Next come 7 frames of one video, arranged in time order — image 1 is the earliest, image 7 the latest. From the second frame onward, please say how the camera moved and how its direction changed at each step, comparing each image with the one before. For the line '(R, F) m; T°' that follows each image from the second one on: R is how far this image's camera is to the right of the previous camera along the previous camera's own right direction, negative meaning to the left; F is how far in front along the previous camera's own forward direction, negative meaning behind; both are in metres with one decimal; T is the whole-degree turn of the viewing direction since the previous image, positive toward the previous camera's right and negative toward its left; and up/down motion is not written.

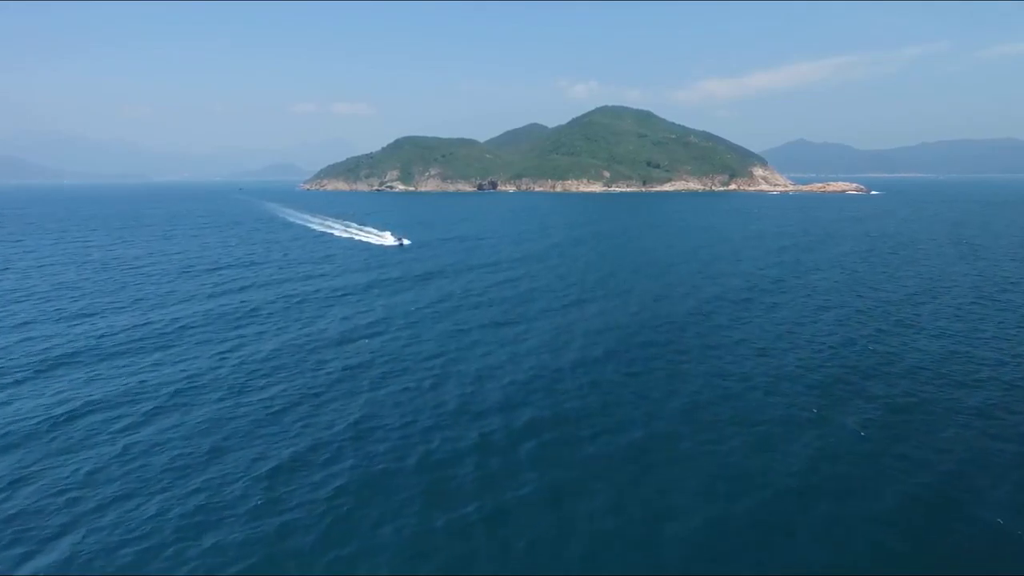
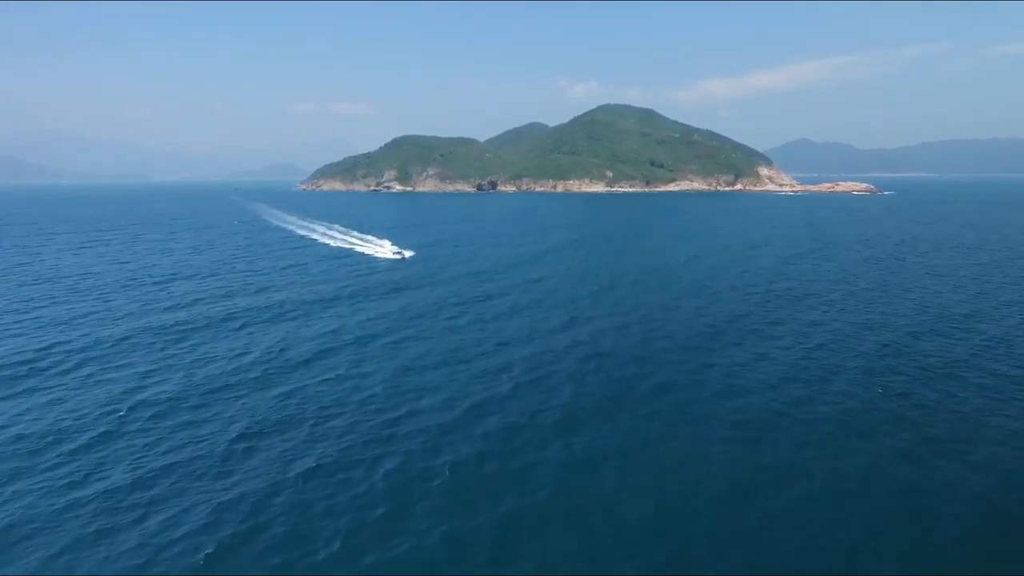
(+1.9, +13.2) m; 0°
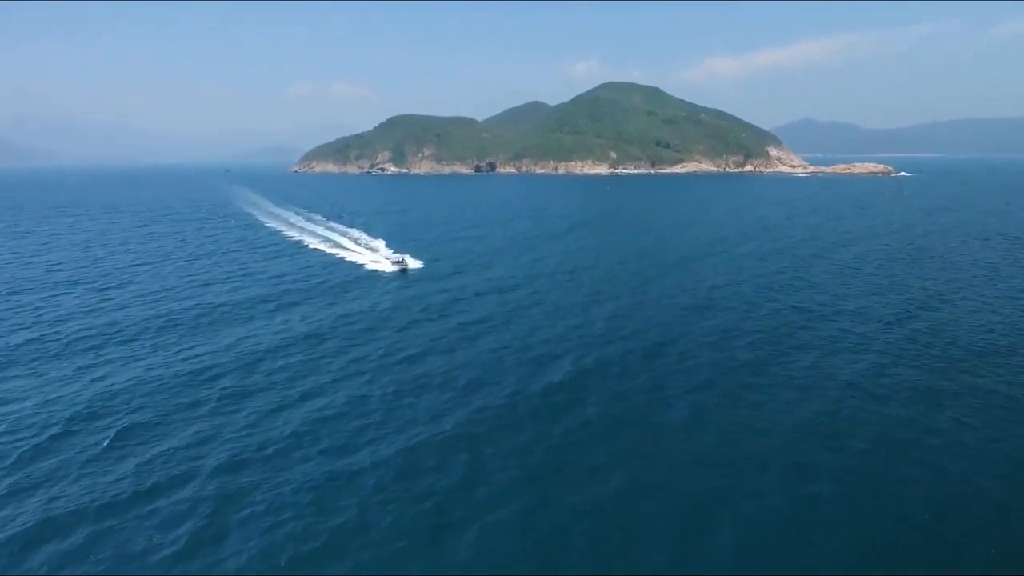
(+3.2, +20.9) m; 0°
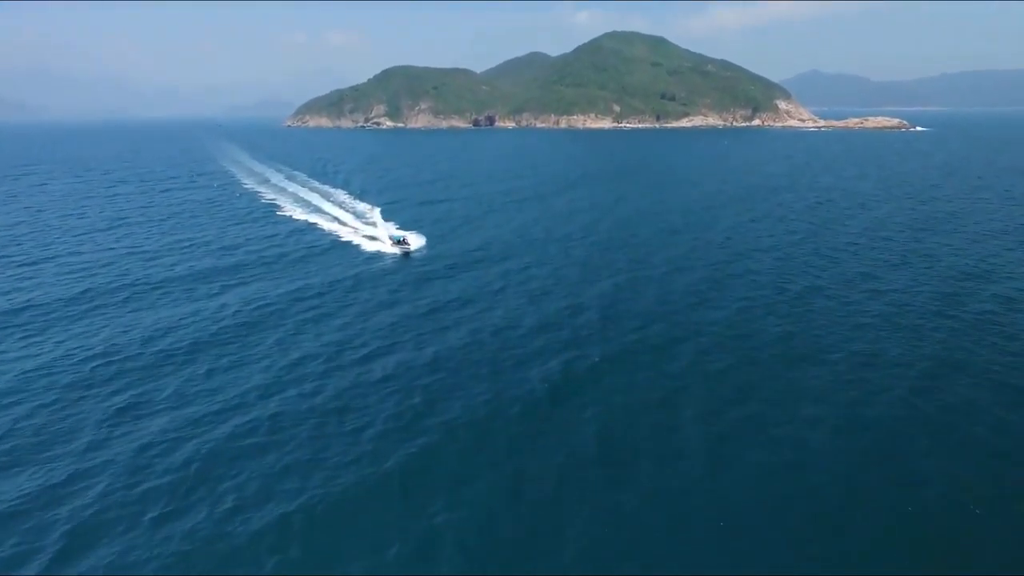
(+1.5, +10.4) m; 0°
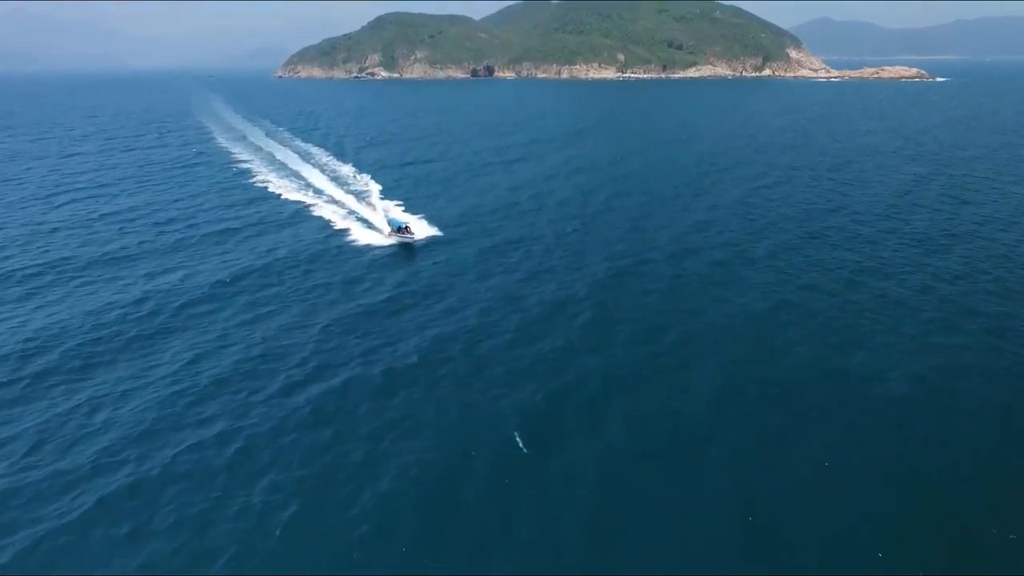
(+1.4, +10.4) m; 0°
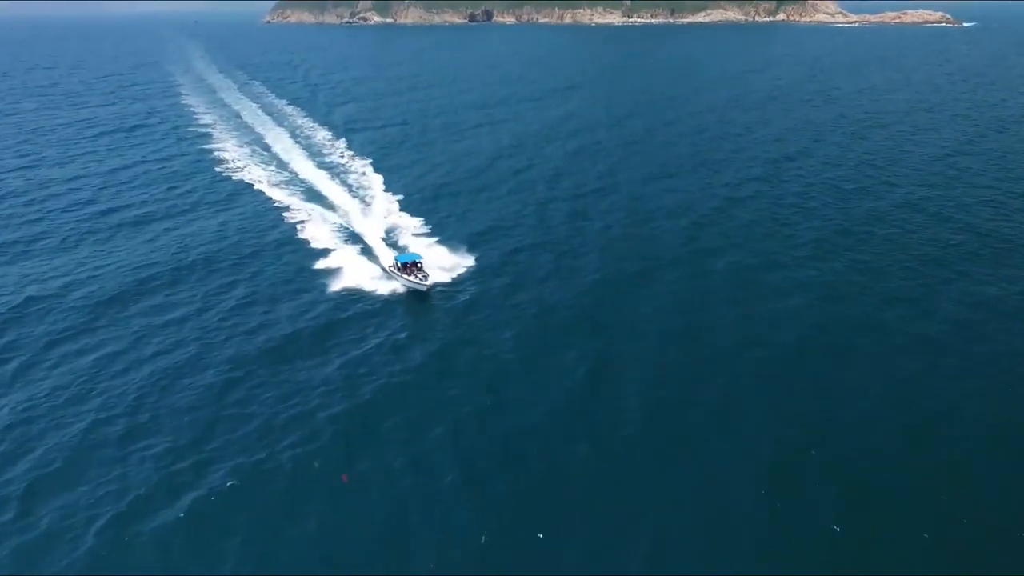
(+1.5, +12.1) m; 0°
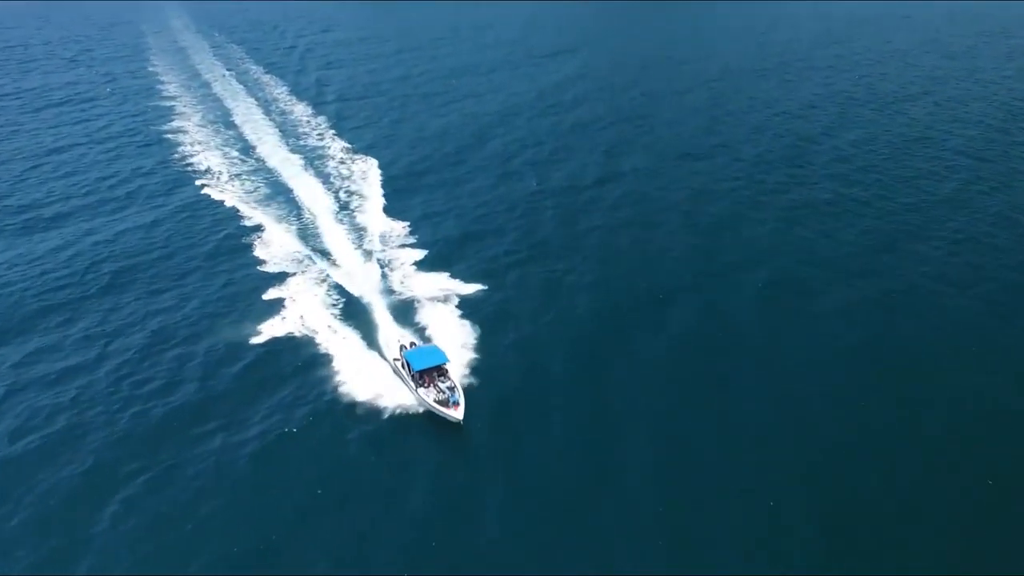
(+0.7, +8.3) m; 0°
